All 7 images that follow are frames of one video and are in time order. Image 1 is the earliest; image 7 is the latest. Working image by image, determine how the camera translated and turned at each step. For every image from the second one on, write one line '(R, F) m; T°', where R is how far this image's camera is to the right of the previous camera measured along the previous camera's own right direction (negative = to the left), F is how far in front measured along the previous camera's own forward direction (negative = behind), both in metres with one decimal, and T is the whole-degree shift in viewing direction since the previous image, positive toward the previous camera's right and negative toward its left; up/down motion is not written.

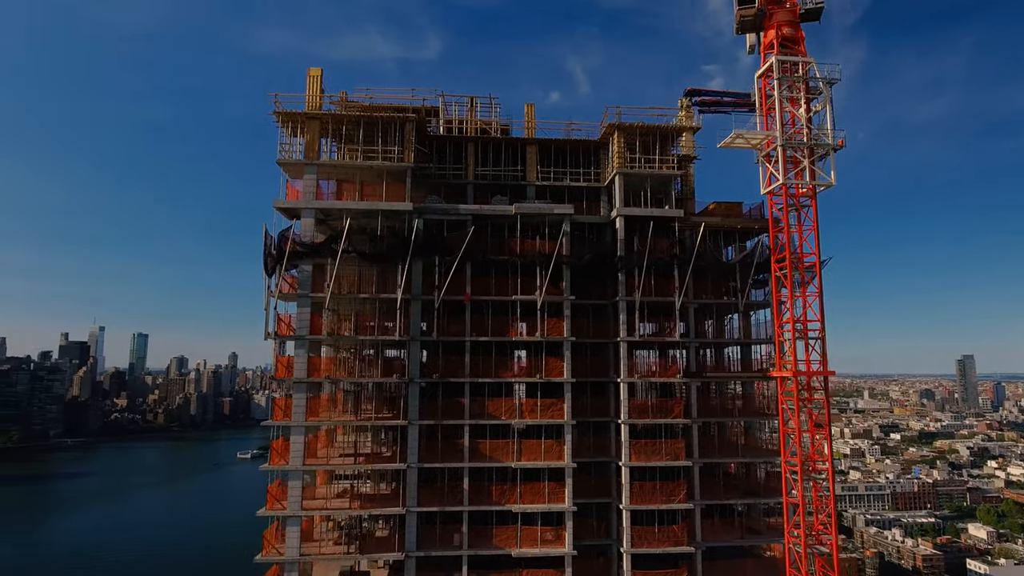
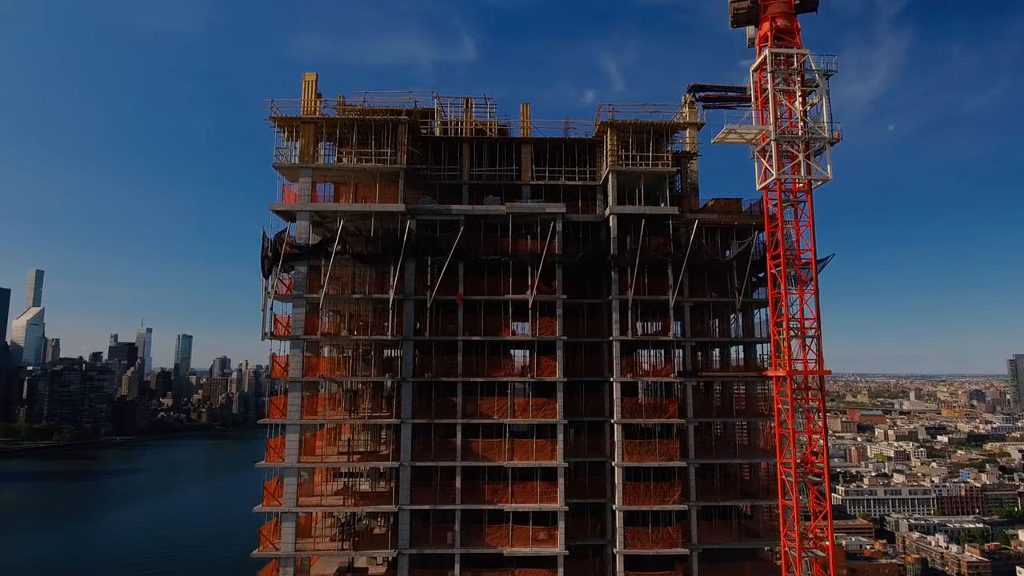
(+3.0, 0.0) m; -3°
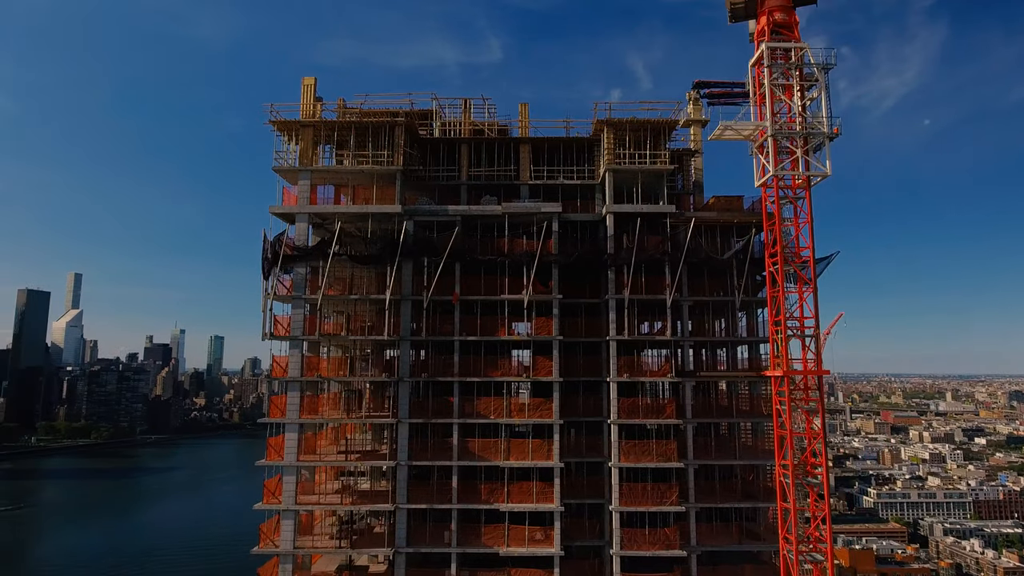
(+2.1, 0.0) m; -2°
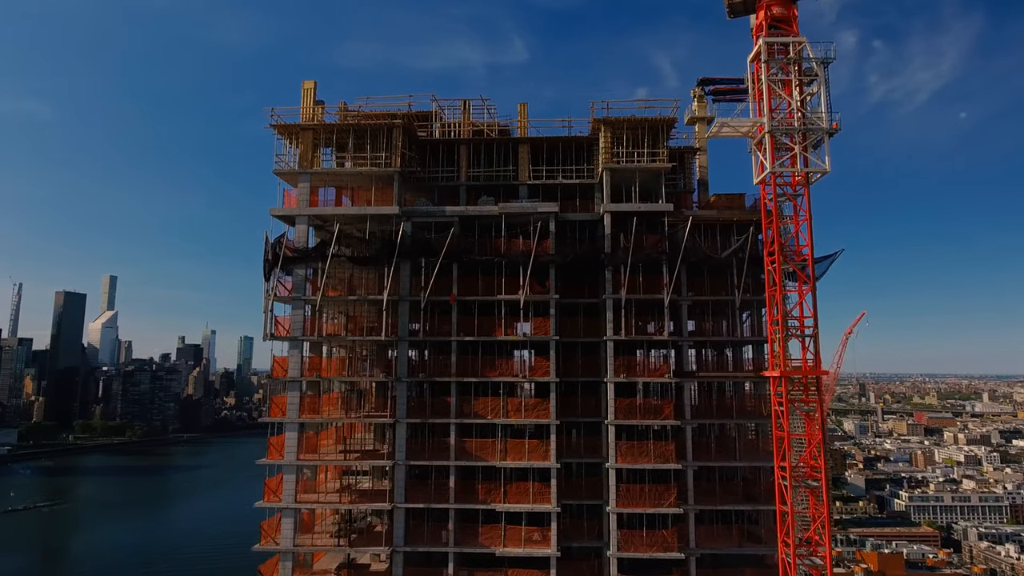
(+2.0, +0.1) m; -2°
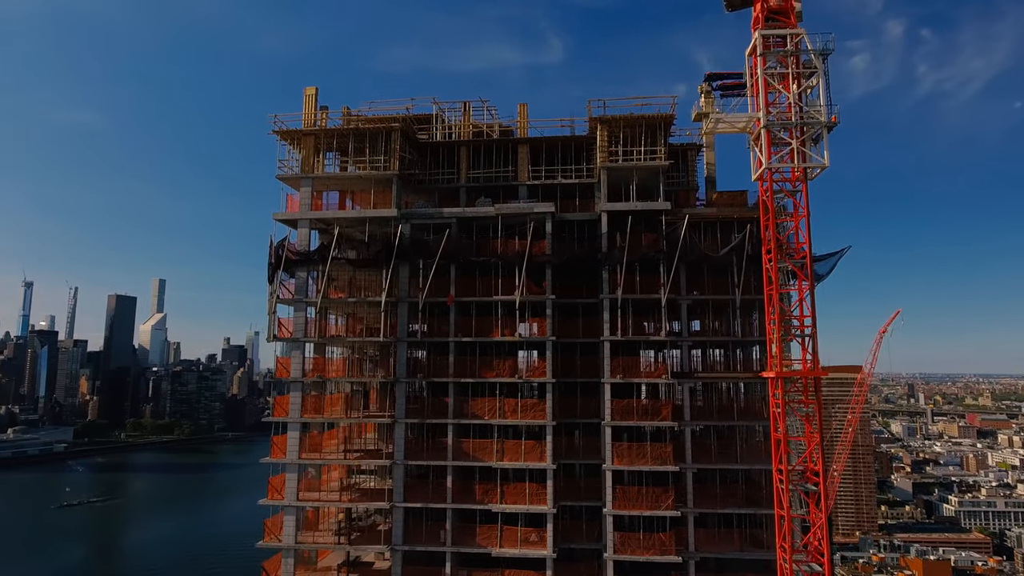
(+2.8, +0.1) m; -3°
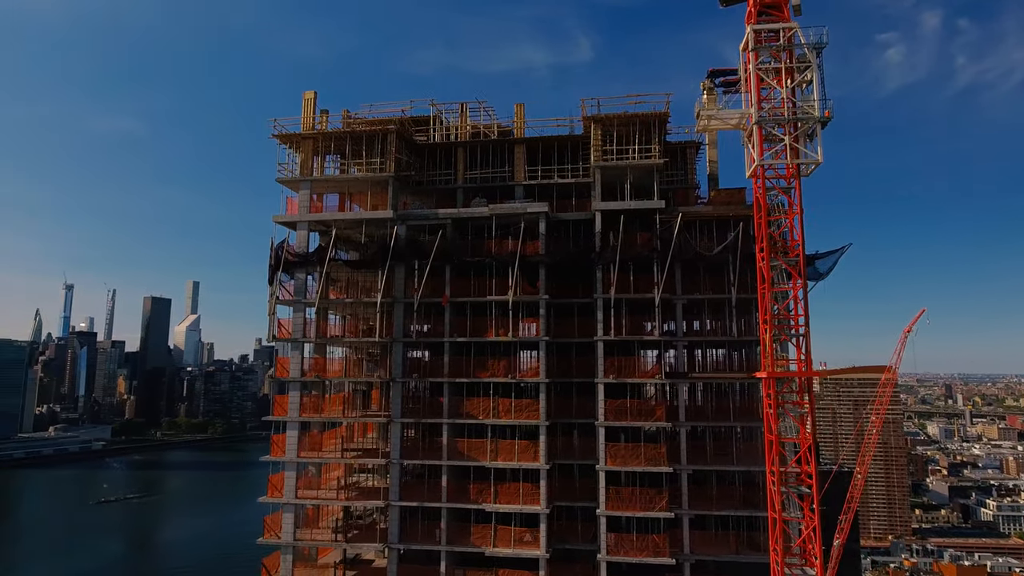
(+2.3, 0.0) m; -2°
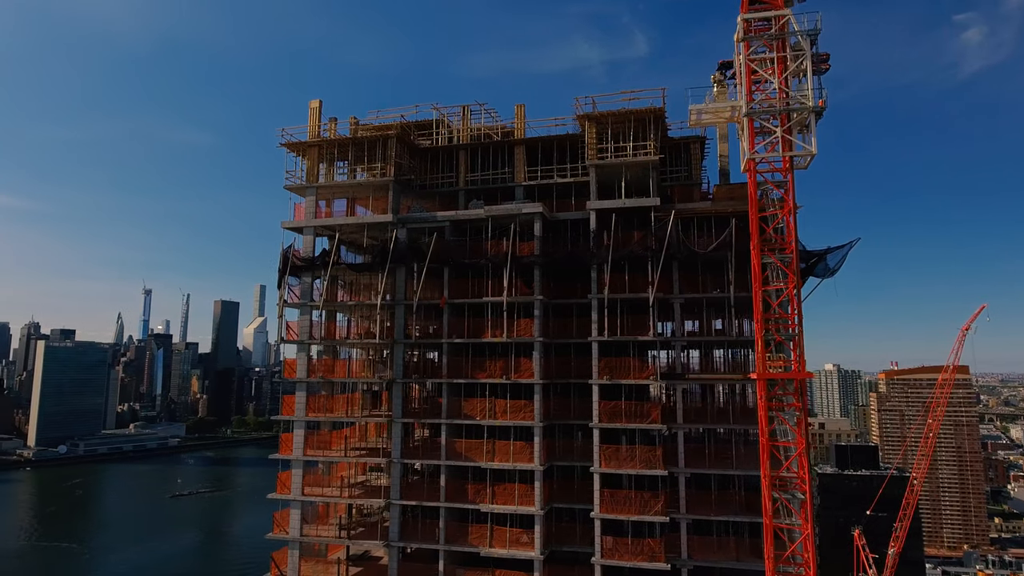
(+4.2, +0.1) m; -5°
